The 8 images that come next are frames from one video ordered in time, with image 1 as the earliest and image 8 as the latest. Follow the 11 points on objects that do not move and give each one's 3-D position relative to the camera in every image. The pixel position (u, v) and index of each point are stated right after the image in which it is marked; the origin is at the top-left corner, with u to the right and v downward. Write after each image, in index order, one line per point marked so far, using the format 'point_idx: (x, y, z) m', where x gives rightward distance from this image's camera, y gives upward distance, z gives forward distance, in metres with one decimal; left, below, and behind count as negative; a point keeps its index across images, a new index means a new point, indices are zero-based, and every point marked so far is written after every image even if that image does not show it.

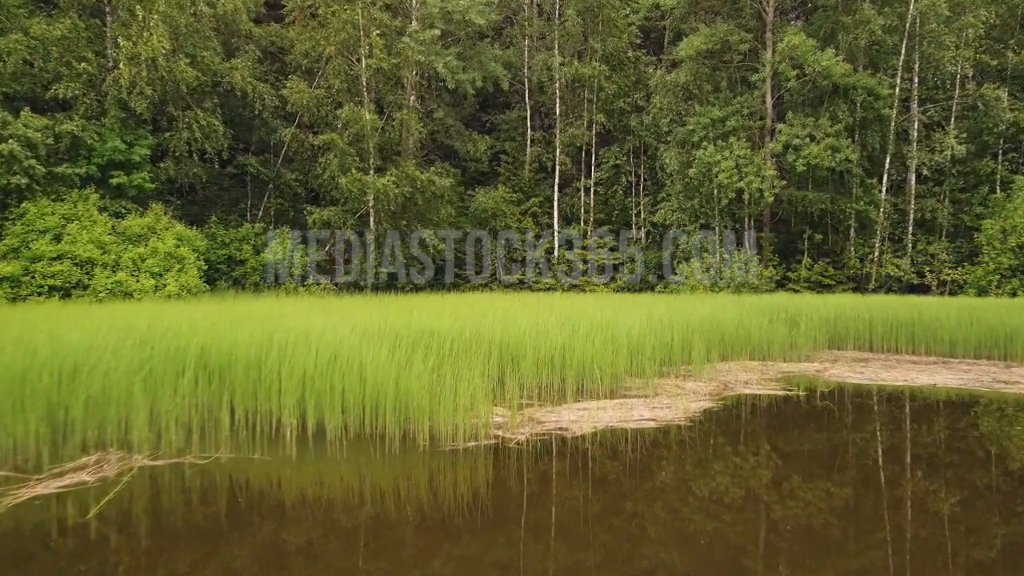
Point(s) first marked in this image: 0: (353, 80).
0: (-3.3, +4.3, +12.9) m
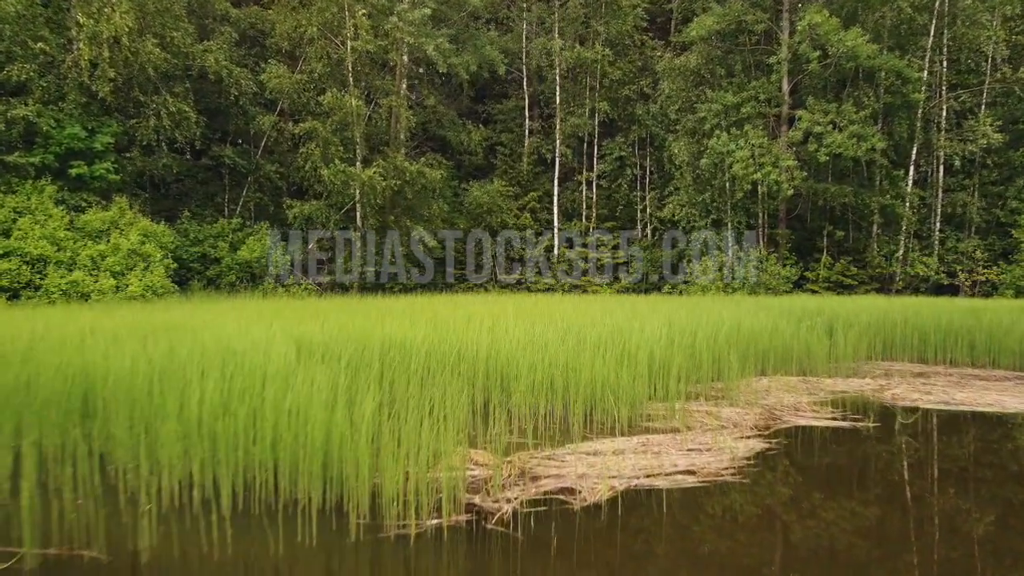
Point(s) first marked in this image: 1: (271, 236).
0: (-3.4, +4.3, +11.9) m
1: (-4.8, +1.0, +12.2) m
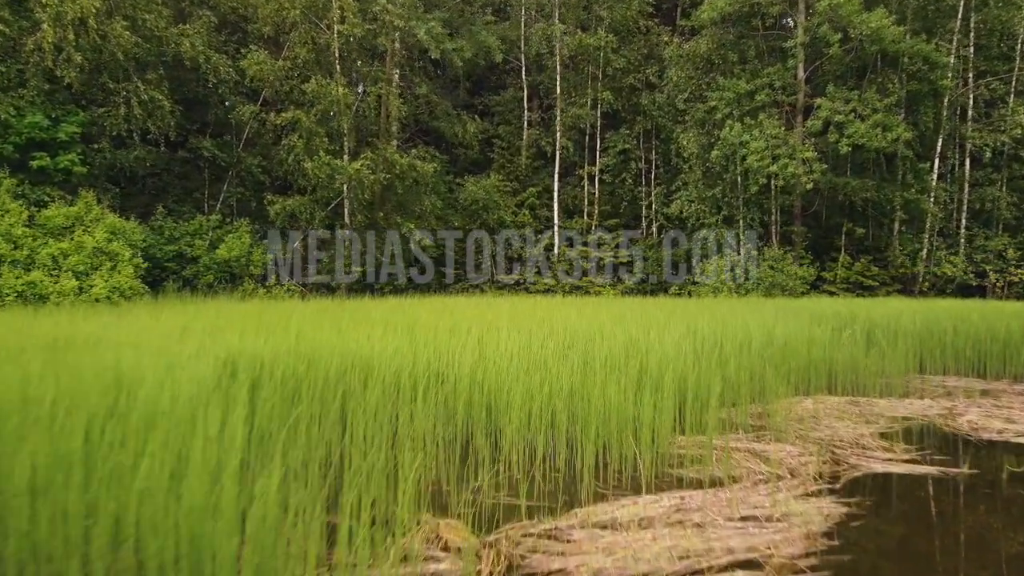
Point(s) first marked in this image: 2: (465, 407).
0: (-3.4, +4.3, +11.2) m
1: (-4.9, +1.0, +11.5) m
2: (-0.2, -0.5, +2.7) m
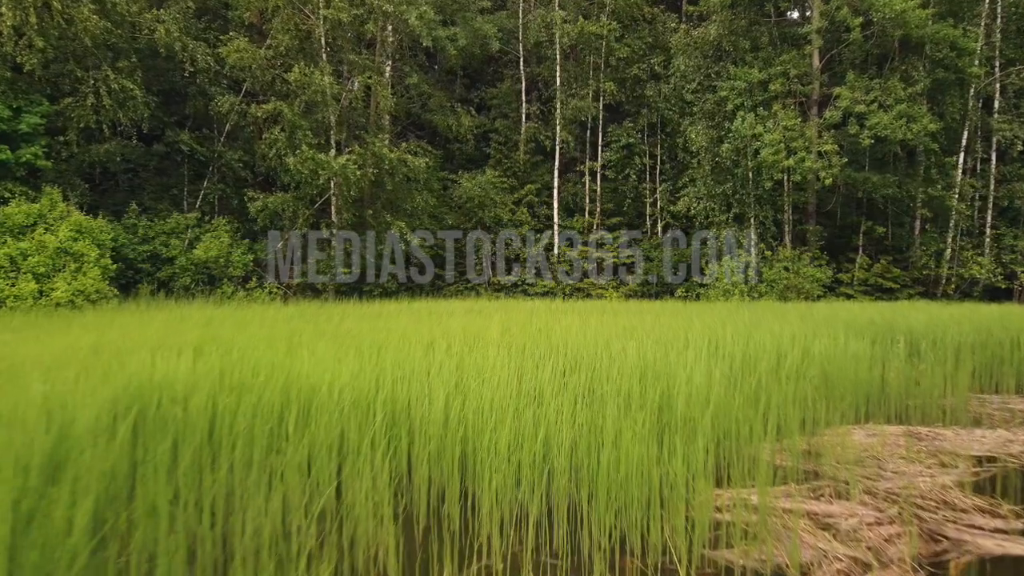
0: (-3.5, +4.3, +10.5) m
1: (-4.9, +1.0, +10.8) m
2: (-0.3, -0.6, +2.0) m
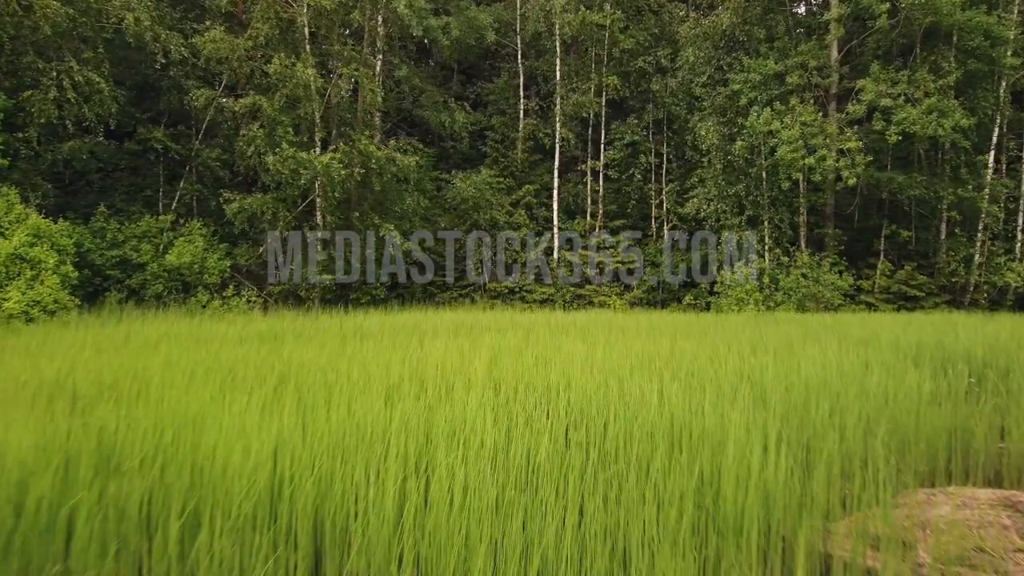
0: (-3.5, +4.1, +9.8) m
1: (-5.0, +0.8, +10.1) m
2: (-0.3, -0.7, +1.3) m
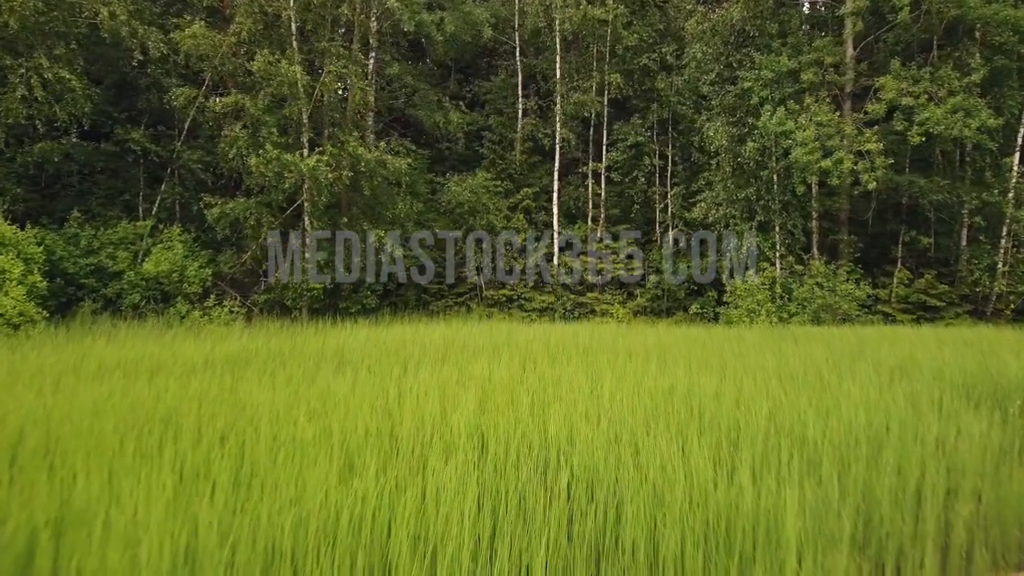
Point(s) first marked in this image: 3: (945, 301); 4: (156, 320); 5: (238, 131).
0: (-3.6, +4.0, +9.3) m
1: (-5.0, +0.7, +9.6) m
2: (-0.4, -0.8, +0.8) m
3: (+6.3, -0.2, +8.9) m
4: (-4.7, -0.4, +8.1) m
5: (-3.9, +2.2, +8.8) m
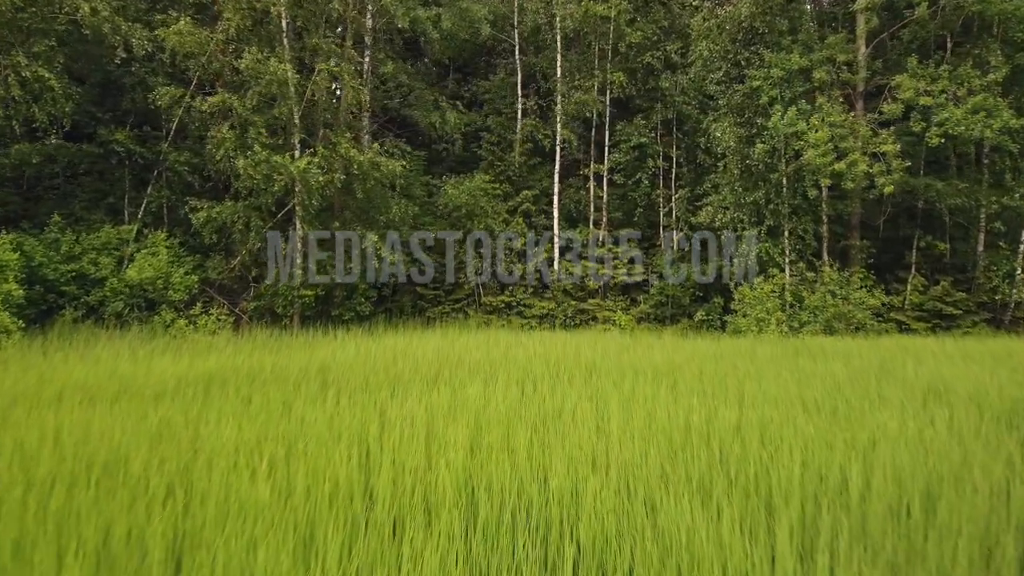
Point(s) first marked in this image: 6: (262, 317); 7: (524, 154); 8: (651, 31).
0: (-3.6, +3.9, +9.0) m
1: (-5.0, +0.6, +9.2) m
2: (-0.4, -0.9, +0.5) m
3: (+6.2, -0.3, +8.5) m
4: (-4.7, -0.5, +7.8) m
5: (-3.9, +2.1, +8.4) m
6: (-3.8, -0.4, +9.3) m
7: (+0.2, +2.6, +11.8) m
8: (+2.5, +4.7, +11.2) m
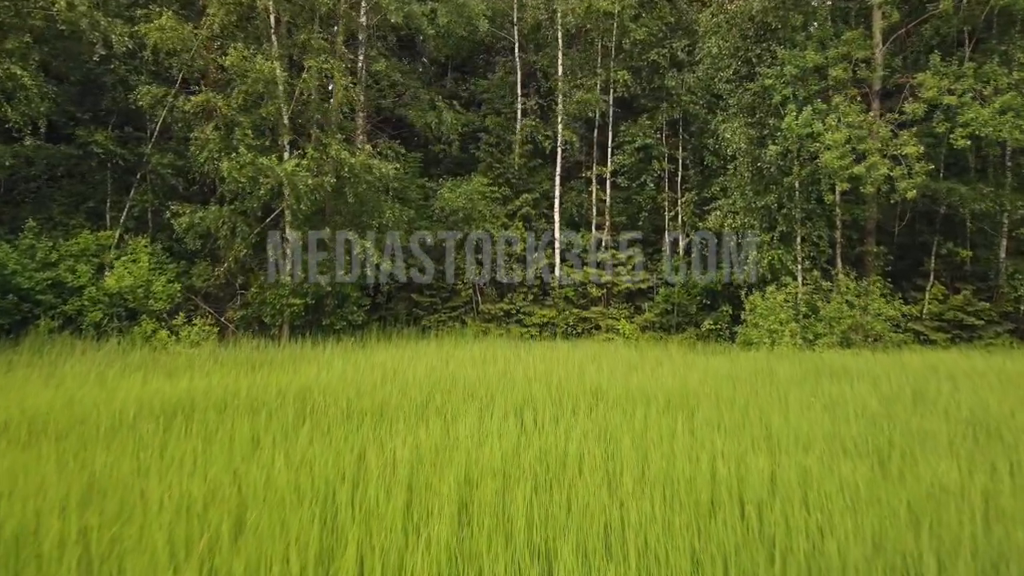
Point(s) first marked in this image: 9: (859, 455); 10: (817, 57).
0: (-3.6, +3.8, +8.5) m
1: (-5.1, +0.5, +8.8) m
2: (-0.4, -1.0, 0.0) m
3: (+6.2, -0.4, +8.1) m
4: (-4.8, -0.6, +7.3) m
5: (-4.0, +2.0, +8.0) m
6: (-3.8, -0.5, +8.9) m
7: (+0.2, +2.4, +11.3) m
8: (+2.5, +4.5, +10.7) m
9: (+1.6, -0.8, +2.8) m
10: (+3.8, +2.9, +7.7) m
